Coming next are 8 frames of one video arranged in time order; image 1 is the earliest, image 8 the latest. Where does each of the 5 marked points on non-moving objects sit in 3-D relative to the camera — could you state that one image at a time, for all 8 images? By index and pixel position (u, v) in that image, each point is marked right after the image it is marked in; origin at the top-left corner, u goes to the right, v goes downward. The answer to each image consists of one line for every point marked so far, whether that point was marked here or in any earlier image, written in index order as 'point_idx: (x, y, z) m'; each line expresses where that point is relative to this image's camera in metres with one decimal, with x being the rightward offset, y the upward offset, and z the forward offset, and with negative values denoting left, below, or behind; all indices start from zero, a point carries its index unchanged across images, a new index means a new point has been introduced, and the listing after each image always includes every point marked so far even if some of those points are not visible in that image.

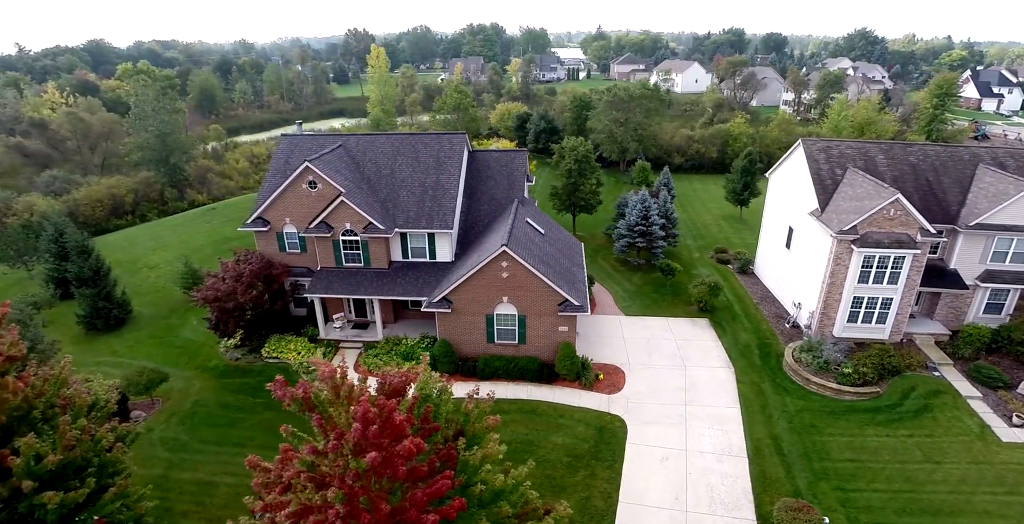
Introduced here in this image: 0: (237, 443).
0: (-10.4, -6.8, +19.4) m
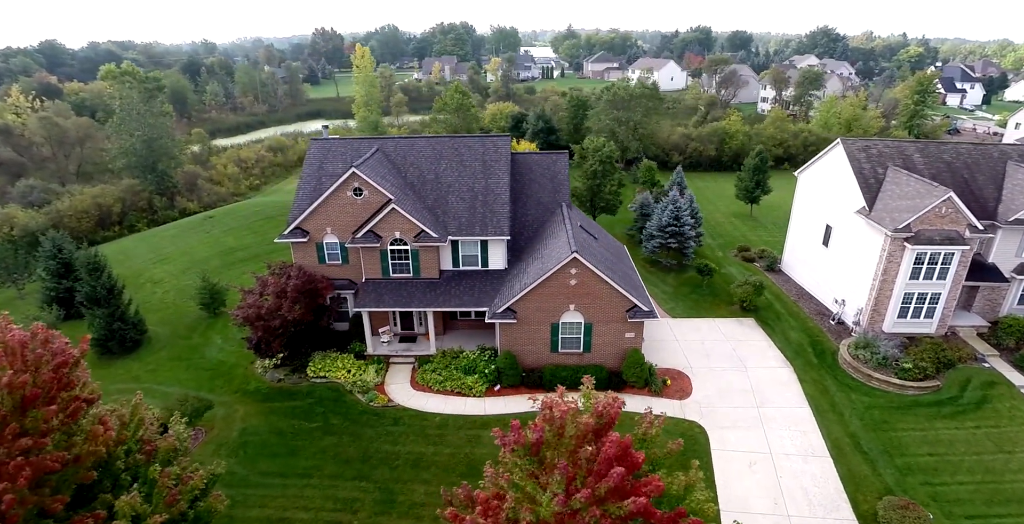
0: (-7.3, -7.4, +18.0) m
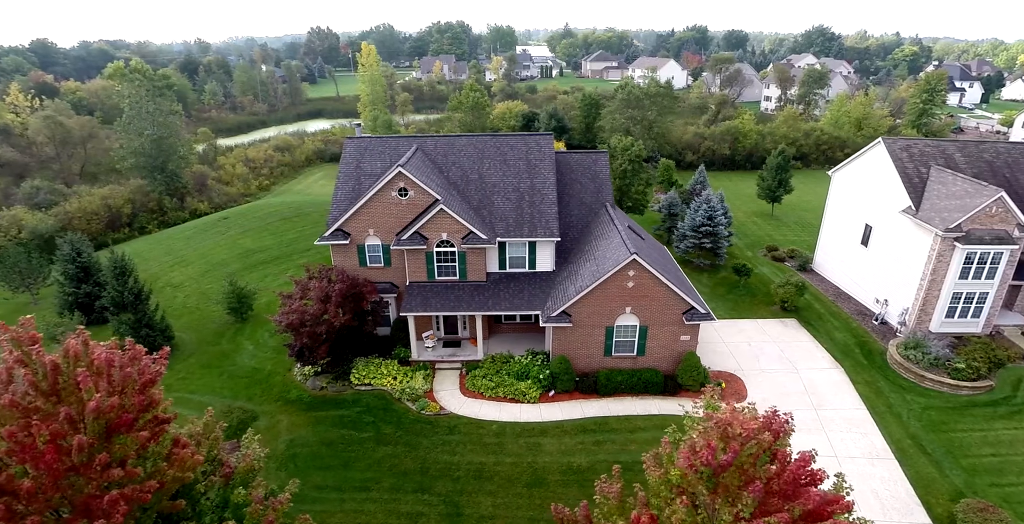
0: (-5.1, -7.5, +17.3) m
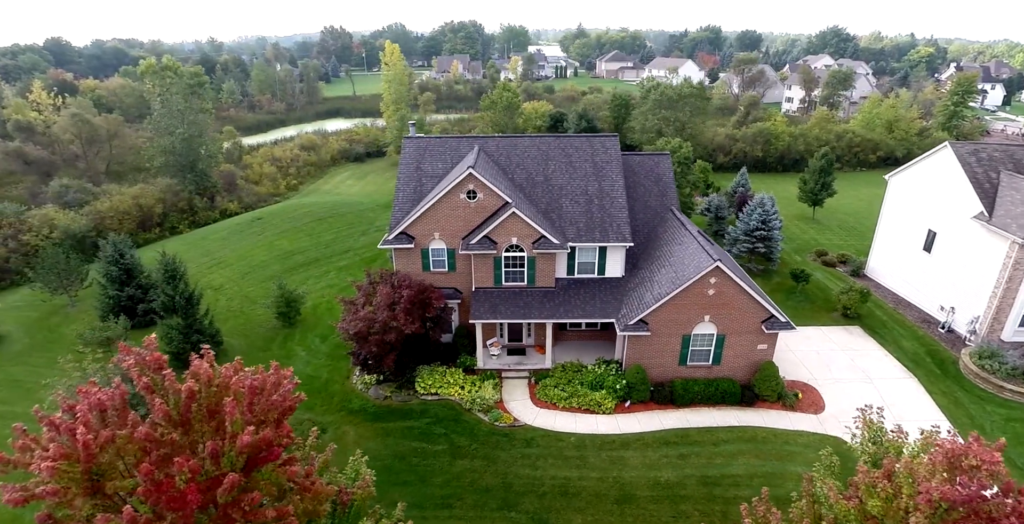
0: (-2.2, -7.7, +16.6) m
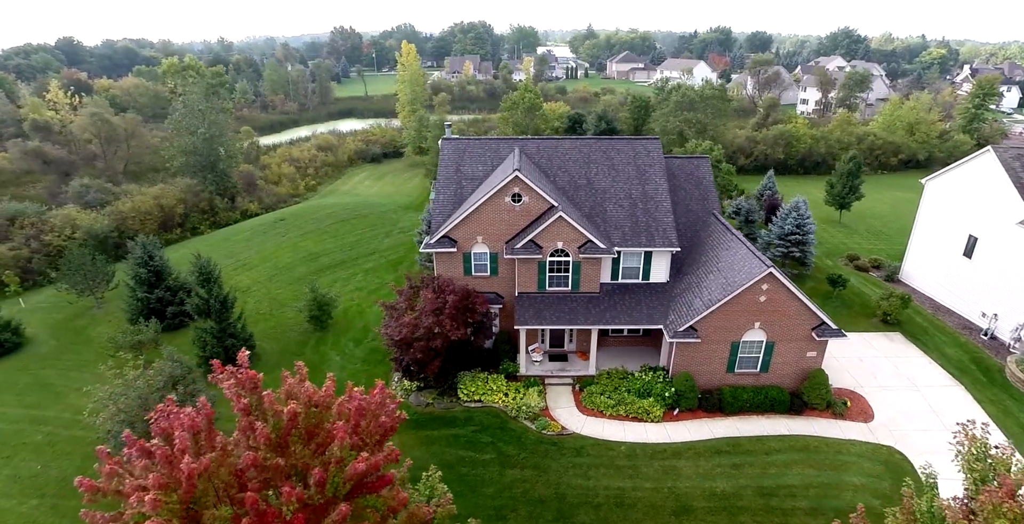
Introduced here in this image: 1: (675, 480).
0: (-0.5, -7.9, +16.3) m
1: (+5.4, -7.3, +17.3) m
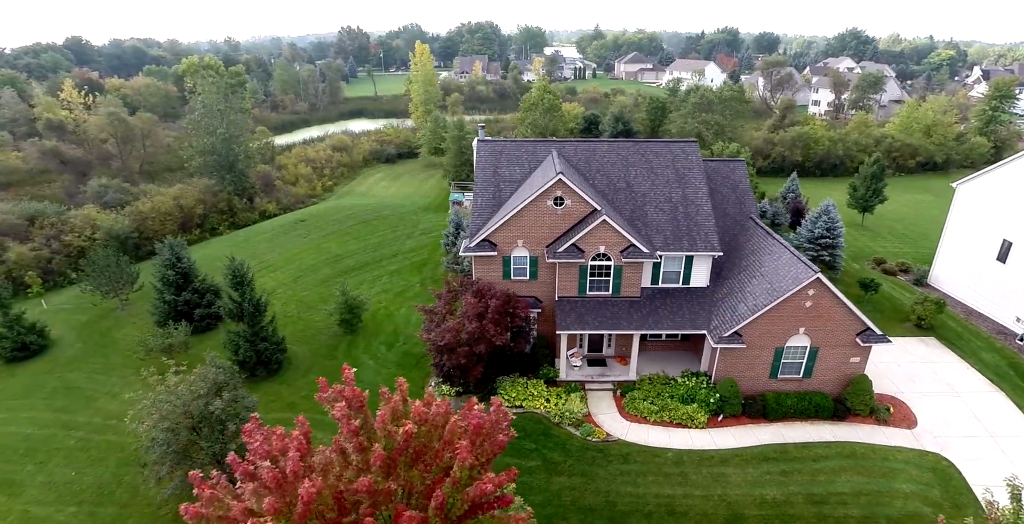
0: (+1.1, -8.0, +16.1) m
1: (+7.0, -7.5, +17.1) m
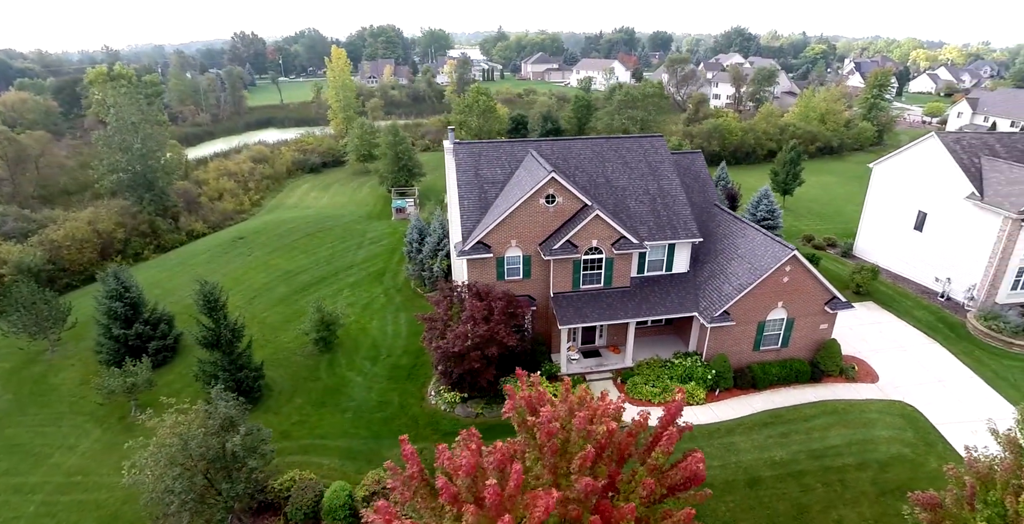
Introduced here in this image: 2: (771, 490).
0: (+2.3, -7.9, +16.4) m
1: (+7.9, -6.8, +18.2) m
2: (+8.5, -7.6, +17.0) m
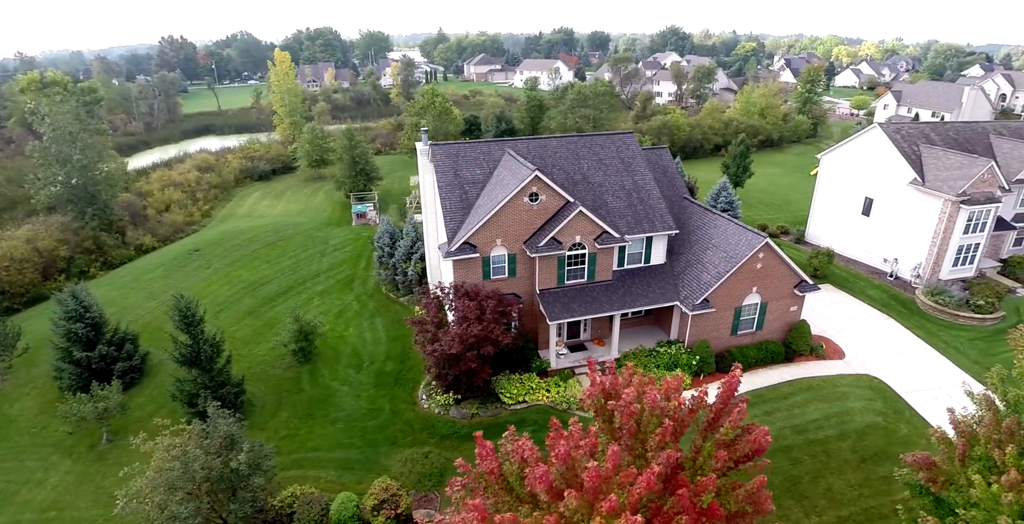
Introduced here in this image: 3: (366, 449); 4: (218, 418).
0: (+2.5, -7.7, +16.7) m
1: (+7.9, -6.4, +19.0) m
2: (+8.6, -7.1, +17.8) m
3: (-5.5, -6.9, +19.4) m
4: (-8.5, -4.5, +14.8) m
